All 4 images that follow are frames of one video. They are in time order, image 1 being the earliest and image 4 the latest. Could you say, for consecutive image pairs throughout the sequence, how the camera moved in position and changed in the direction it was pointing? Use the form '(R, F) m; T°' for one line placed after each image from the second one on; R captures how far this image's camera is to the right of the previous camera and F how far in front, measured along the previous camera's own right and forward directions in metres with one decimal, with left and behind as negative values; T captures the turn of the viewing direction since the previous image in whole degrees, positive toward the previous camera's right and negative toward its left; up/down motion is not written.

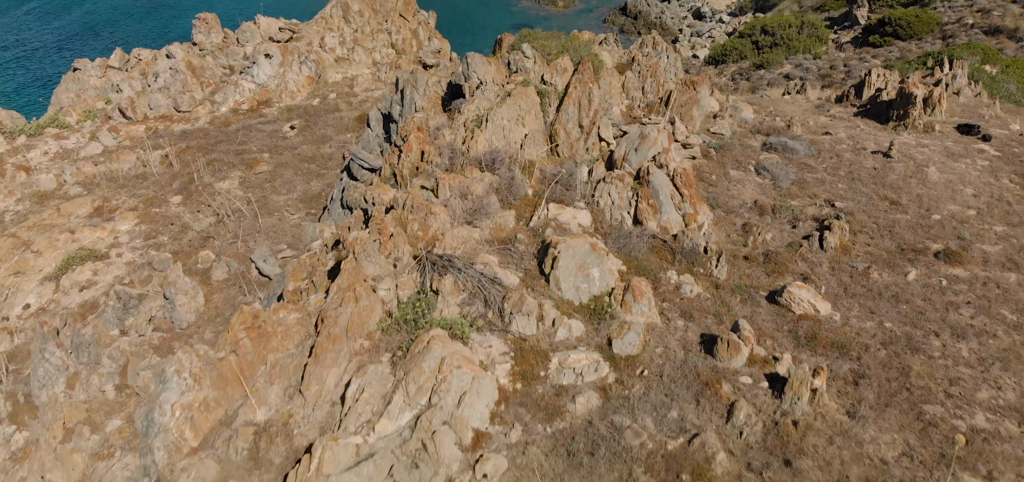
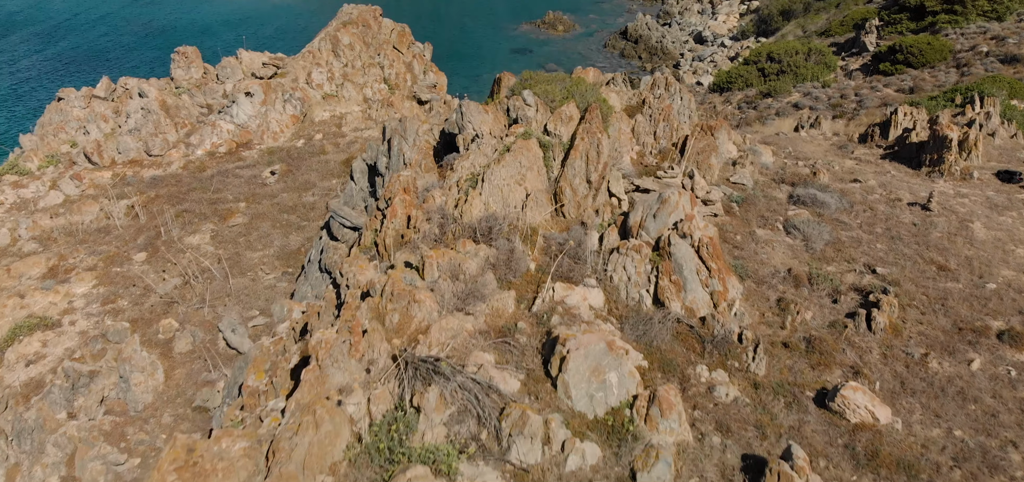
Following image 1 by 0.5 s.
(0.0, +1.9) m; 0°
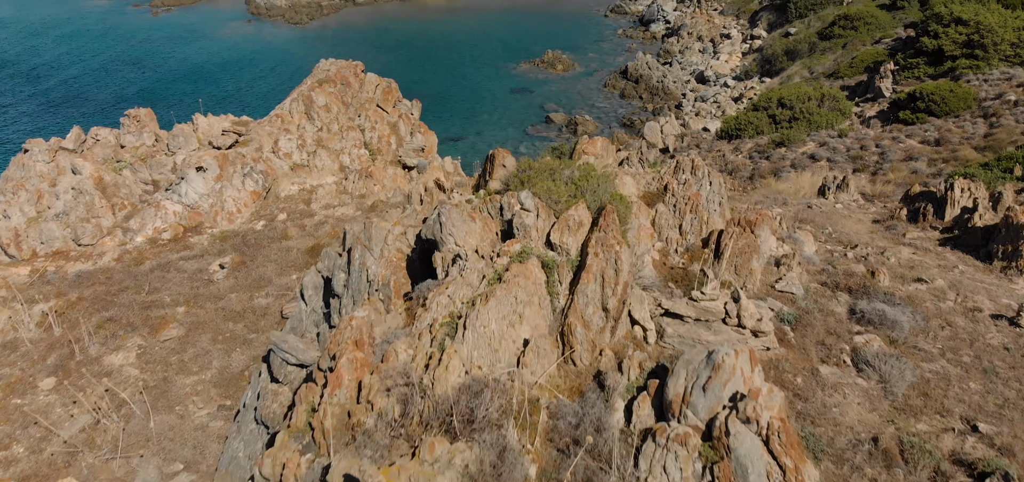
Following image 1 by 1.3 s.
(+0.1, +3.3) m; 0°
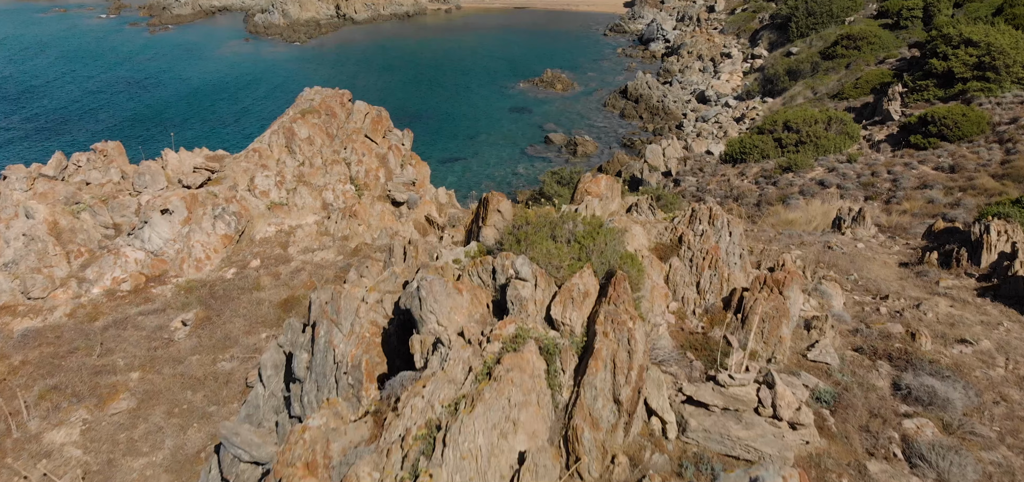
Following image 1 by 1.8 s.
(+0.1, +1.7) m; 0°
